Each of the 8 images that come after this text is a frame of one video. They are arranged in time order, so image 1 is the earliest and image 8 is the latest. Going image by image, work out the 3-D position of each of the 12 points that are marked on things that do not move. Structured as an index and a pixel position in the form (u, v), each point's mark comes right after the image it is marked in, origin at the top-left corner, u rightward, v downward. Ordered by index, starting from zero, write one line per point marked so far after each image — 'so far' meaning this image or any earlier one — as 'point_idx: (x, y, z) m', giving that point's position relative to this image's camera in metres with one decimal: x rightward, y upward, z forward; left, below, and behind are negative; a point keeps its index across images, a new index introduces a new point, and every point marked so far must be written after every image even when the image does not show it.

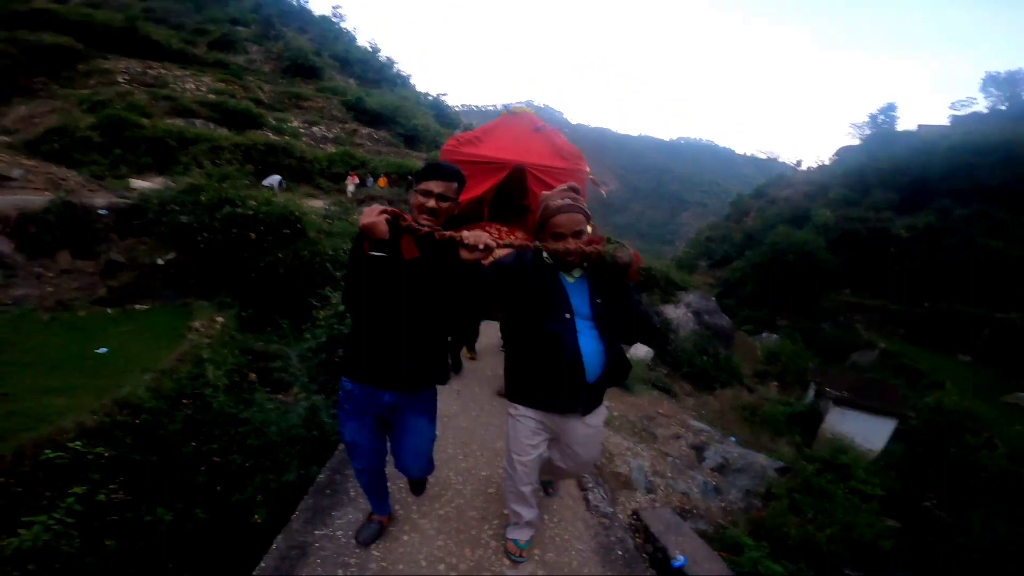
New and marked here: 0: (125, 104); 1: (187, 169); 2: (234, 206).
0: (-9.1, +4.4, +12.7) m
1: (-5.9, +2.1, +9.8) m
2: (-2.9, +0.8, +5.5) m
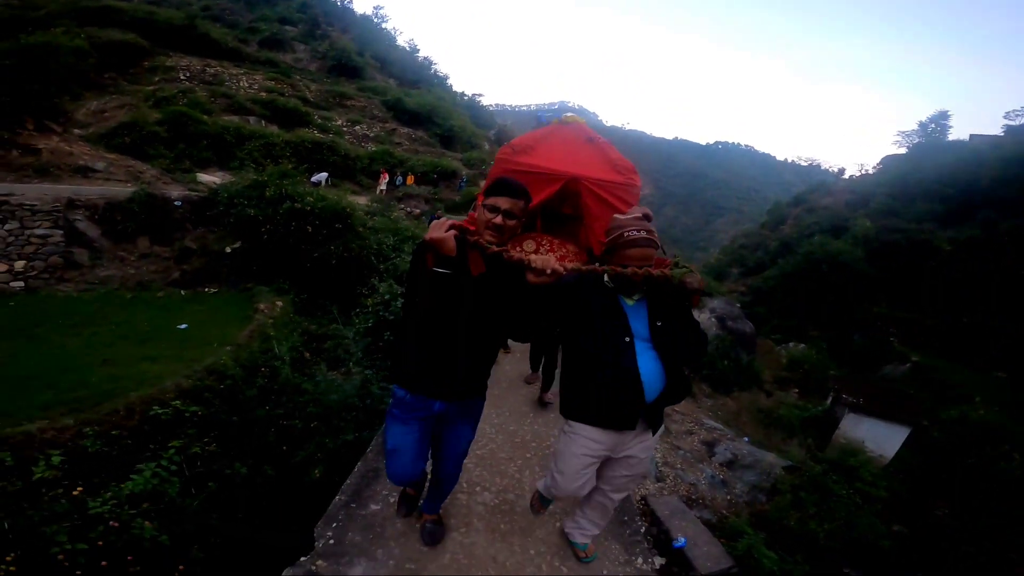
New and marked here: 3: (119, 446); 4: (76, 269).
0: (-8.3, +4.8, +13.6) m
1: (-5.3, +2.4, +10.5) m
2: (-2.5, +1.0, +6.0) m
3: (-2.1, -0.8, +2.9) m
4: (-4.2, +0.2, +5.2) m
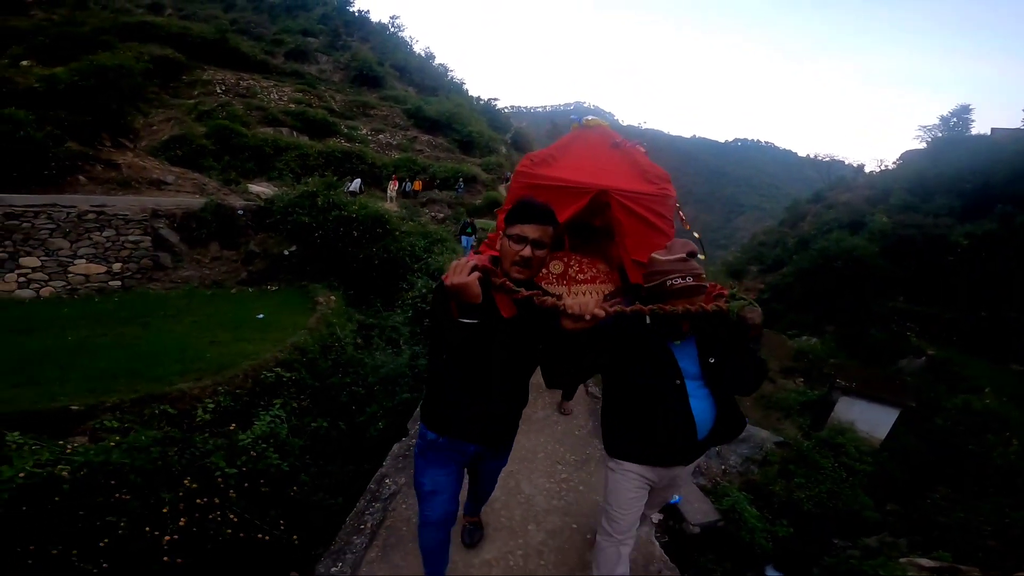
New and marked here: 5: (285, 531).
0: (-7.8, +4.8, +14.7) m
1: (-4.9, +2.4, +11.5) m
2: (-2.3, +1.0, +7.0) m
3: (-1.9, -0.8, +3.8) m
4: (-4.0, +0.2, +6.2) m
5: (-1.3, -1.4, +3.2) m
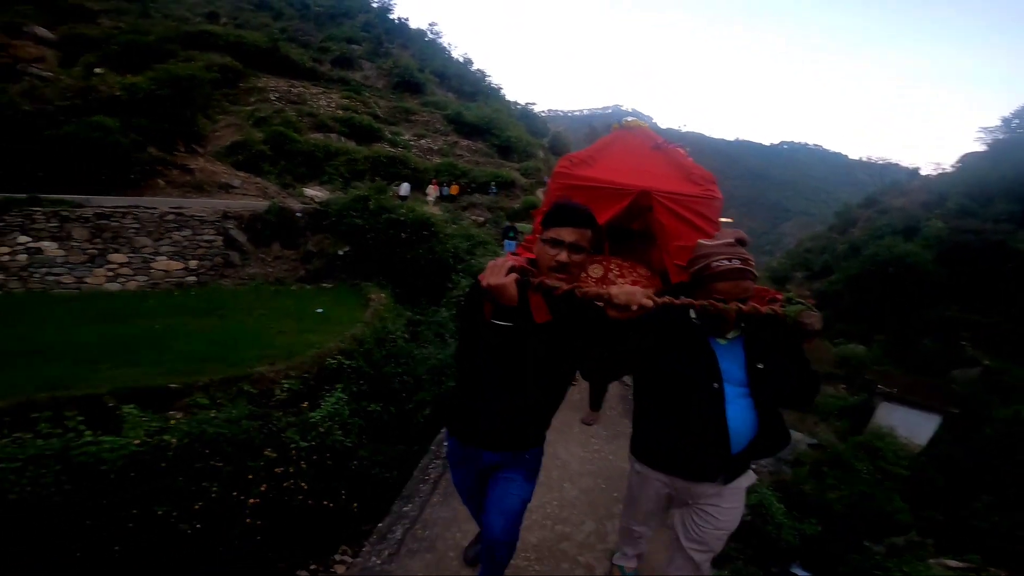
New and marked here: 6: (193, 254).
0: (-6.7, +4.9, +15.6) m
1: (-4.1, +2.4, +12.2) m
2: (-1.8, +1.0, +7.5) m
3: (-1.6, -0.8, +4.3) m
4: (-3.5, +0.3, +6.8) m
5: (-1.1, -1.4, +3.6) m
6: (-3.9, +0.4, +6.7) m
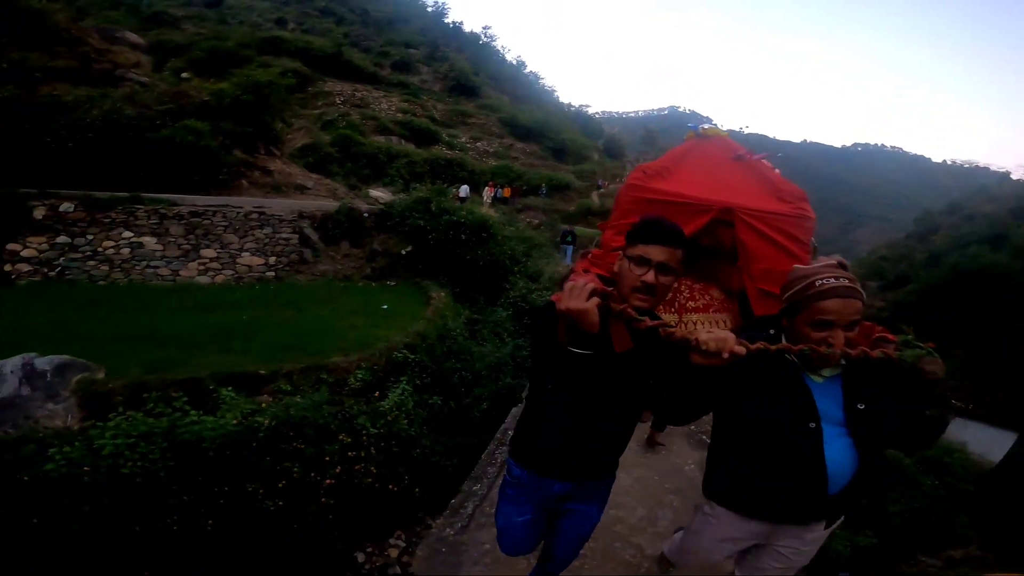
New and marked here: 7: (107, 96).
0: (-5.0, +5.0, +16.3) m
1: (-2.8, +2.5, +12.7) m
2: (-1.0, +1.0, +7.8) m
3: (-1.1, -0.7, +4.6) m
4: (-2.8, +0.3, +7.3) m
5: (-0.7, -1.4, +3.9) m
6: (-3.2, +0.5, +7.2) m
7: (-6.0, +2.9, +8.0) m
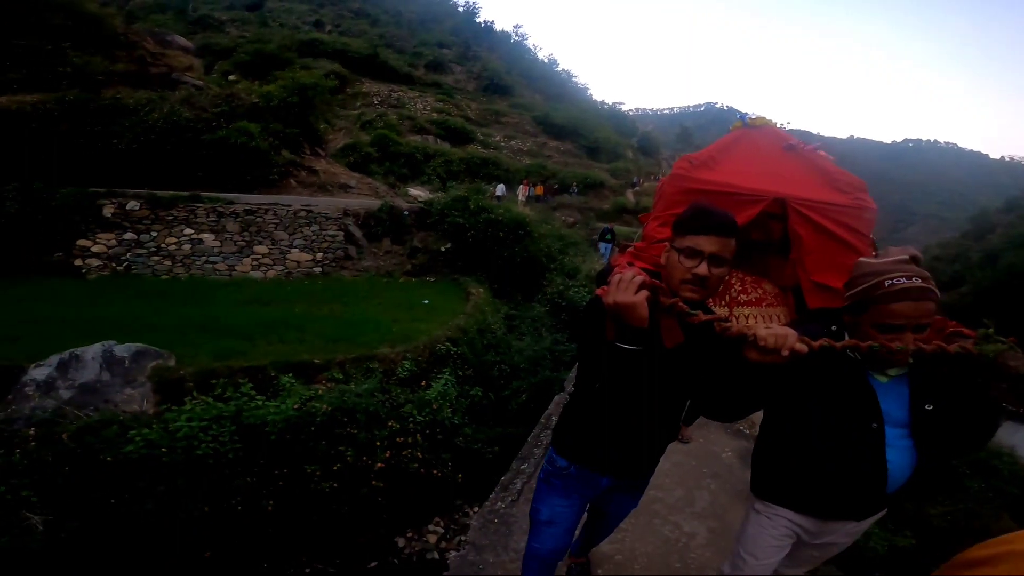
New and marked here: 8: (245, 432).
0: (-4.0, +5.1, +16.7) m
1: (-1.9, +2.6, +12.9) m
2: (-0.4, +1.1, +8.0) m
3: (-0.8, -0.7, +4.8) m
4: (-2.3, +0.4, +7.6) m
5: (-0.4, -1.4, +4.1) m
6: (-2.7, +0.6, +7.5) m
7: (-5.5, +3.0, +8.5) m
8: (-1.8, -1.0, +3.6) m
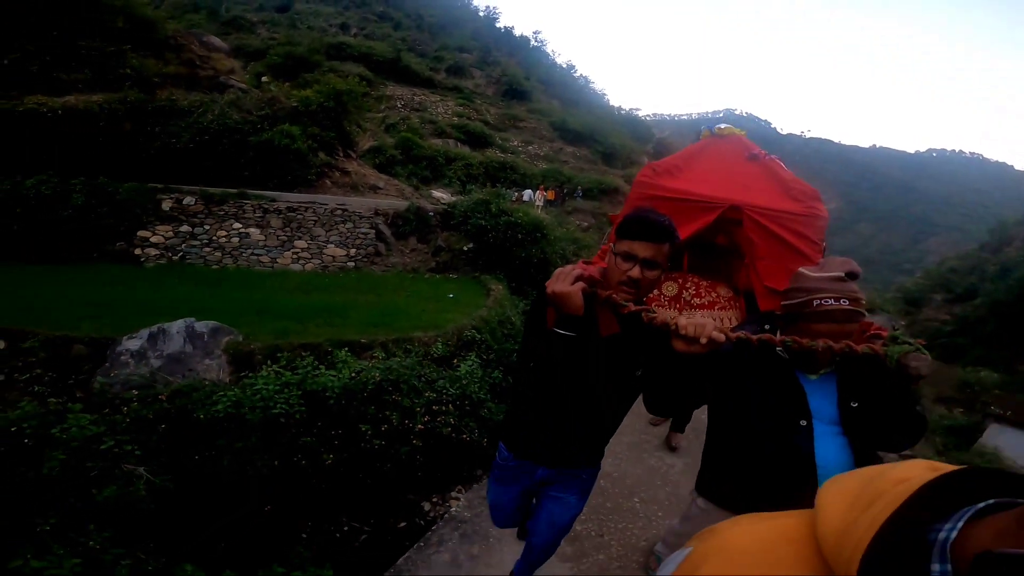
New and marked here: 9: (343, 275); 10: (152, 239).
0: (-3.4, +5.2, +17.4) m
1: (-1.5, +2.7, +13.6) m
2: (-0.1, +1.1, +8.6) m
3: (-0.6, -0.6, +5.4) m
4: (-2.0, +0.5, +8.2) m
5: (-0.3, -1.3, +4.7) m
6: (-2.4, +0.7, +8.1) m
7: (-5.1, +3.2, +9.2) m
8: (-1.6, -0.9, +4.2) m
9: (-2.4, +0.2, +7.6) m
10: (-4.9, +0.7, +7.3) m
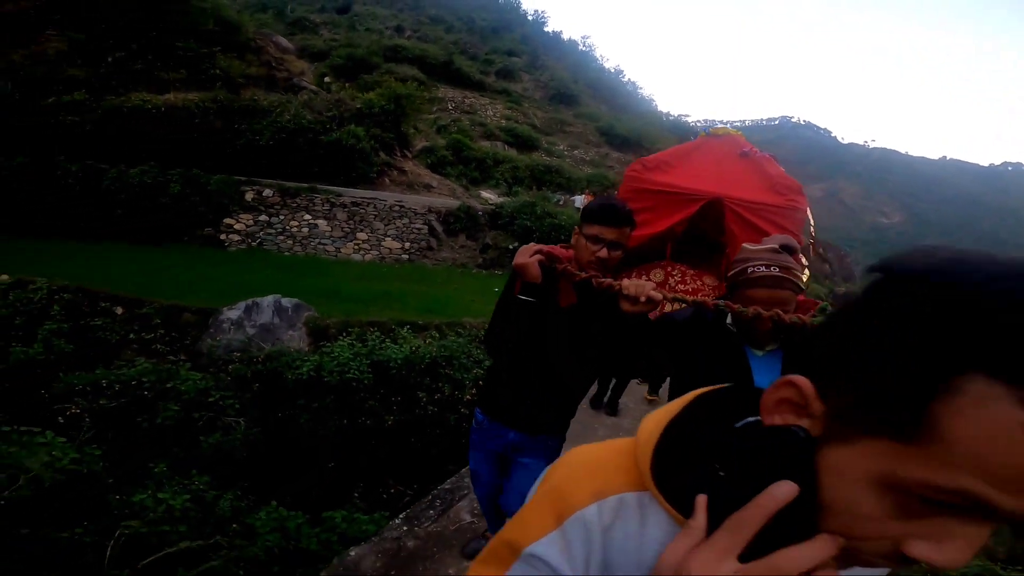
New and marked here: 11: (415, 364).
0: (-1.8, +5.4, +18.2) m
1: (-0.3, +2.7, +14.2) m
2: (+0.6, +1.2, +9.1) m
3: (-0.2, -0.6, +6.0) m
4: (-1.3, +0.6, +8.9) m
5: (+0.1, -1.2, +5.2) m
6: (-1.7, +0.8, +8.9) m
7: (-4.2, +3.4, +10.1) m
8: (-1.3, -0.7, +4.9) m
9: (-1.8, +0.3, +8.4) m
10: (-4.2, +0.9, +8.2) m
11: (-1.0, -0.7, +5.0) m
